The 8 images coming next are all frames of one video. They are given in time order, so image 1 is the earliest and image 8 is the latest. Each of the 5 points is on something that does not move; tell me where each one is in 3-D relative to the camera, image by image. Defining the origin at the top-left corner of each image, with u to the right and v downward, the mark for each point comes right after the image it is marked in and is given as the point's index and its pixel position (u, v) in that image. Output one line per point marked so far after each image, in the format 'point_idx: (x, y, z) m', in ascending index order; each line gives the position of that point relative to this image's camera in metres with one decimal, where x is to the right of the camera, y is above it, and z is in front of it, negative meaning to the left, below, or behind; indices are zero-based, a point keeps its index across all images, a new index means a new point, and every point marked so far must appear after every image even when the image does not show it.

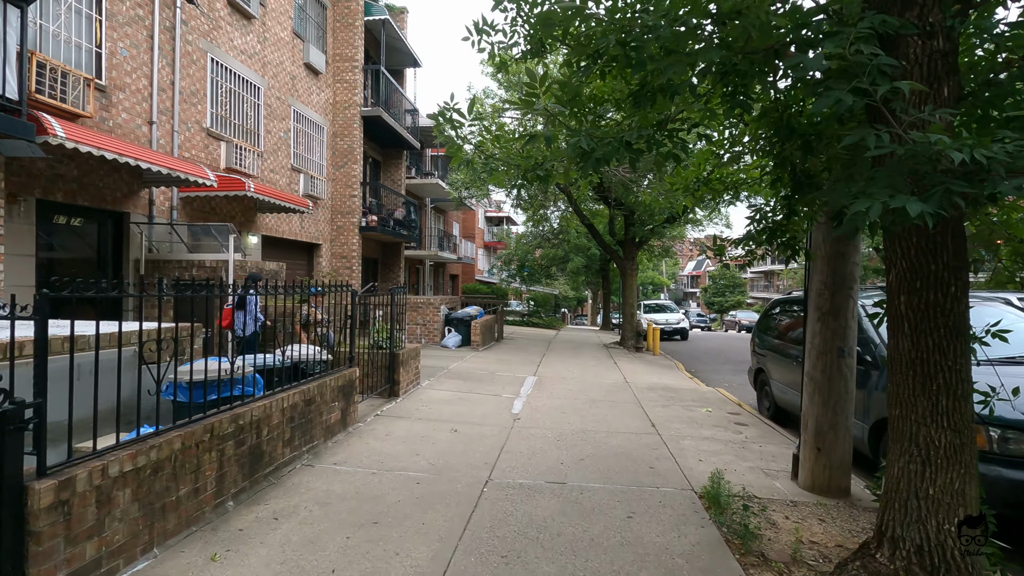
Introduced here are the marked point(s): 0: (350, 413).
0: (-1.8, -1.4, +5.8) m
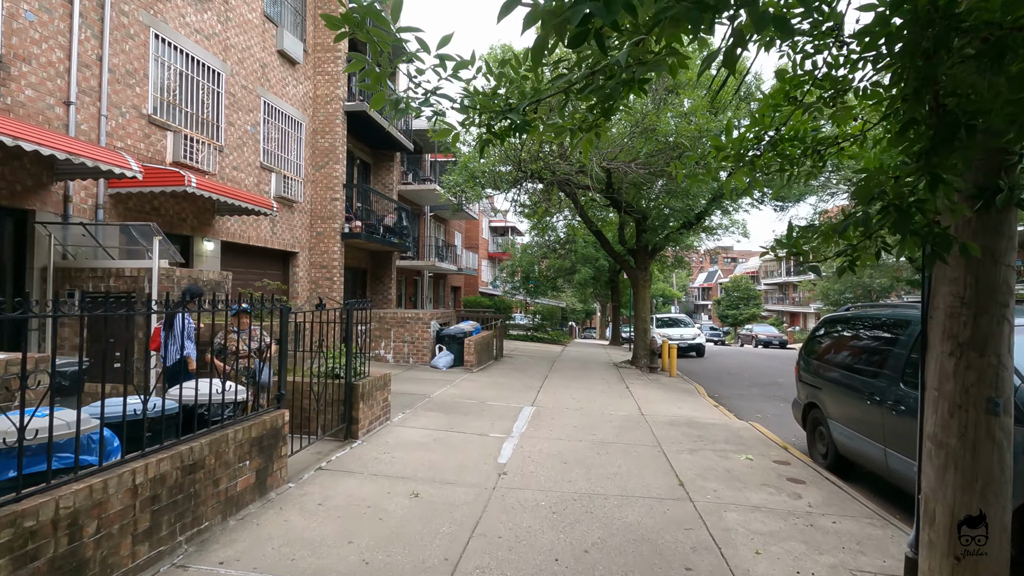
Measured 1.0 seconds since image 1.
0: (-1.9, -1.5, +4.3) m
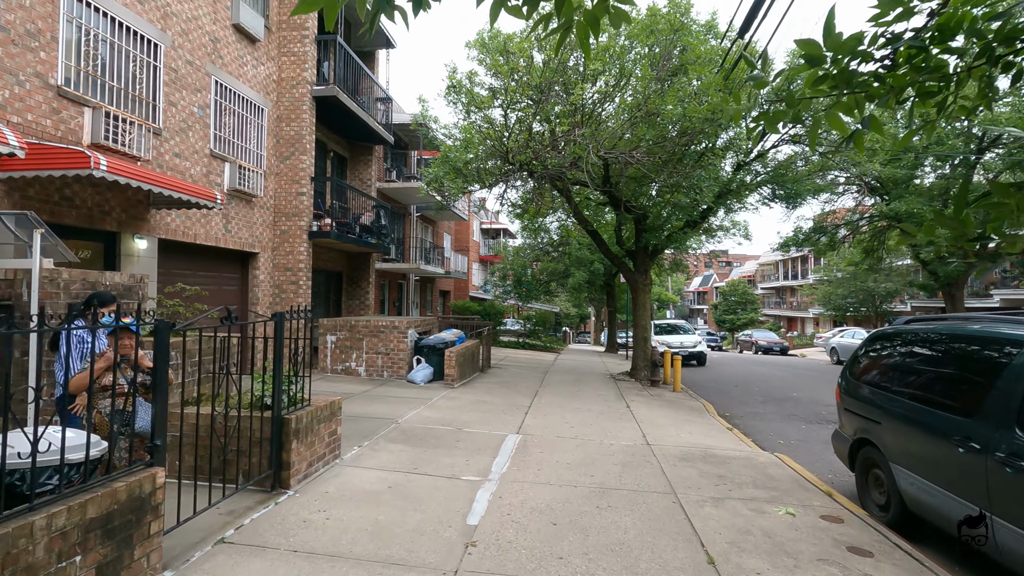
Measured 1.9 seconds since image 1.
0: (-2.1, -1.5, +3.0) m
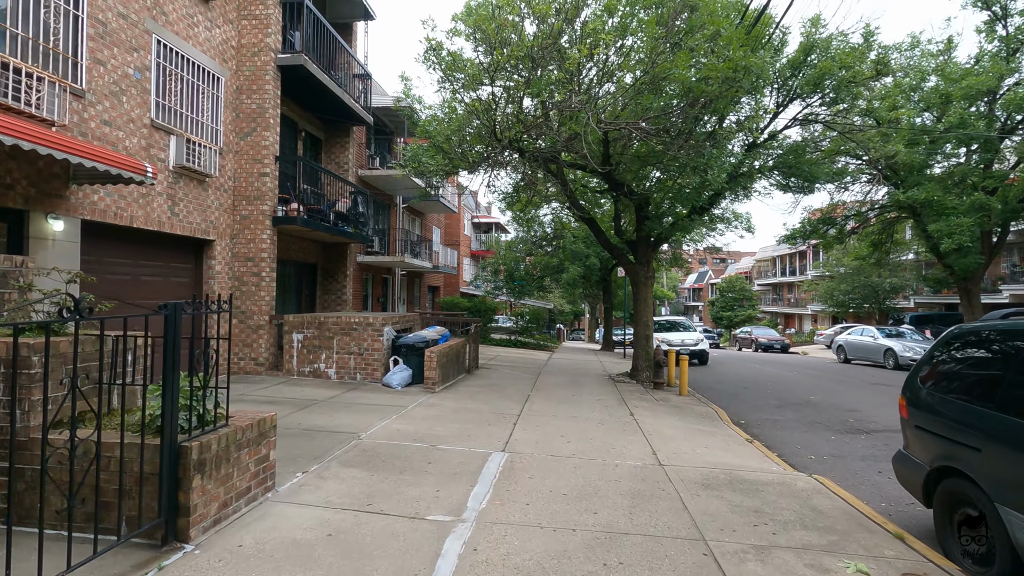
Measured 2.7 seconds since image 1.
0: (-2.2, -1.4, +1.8) m
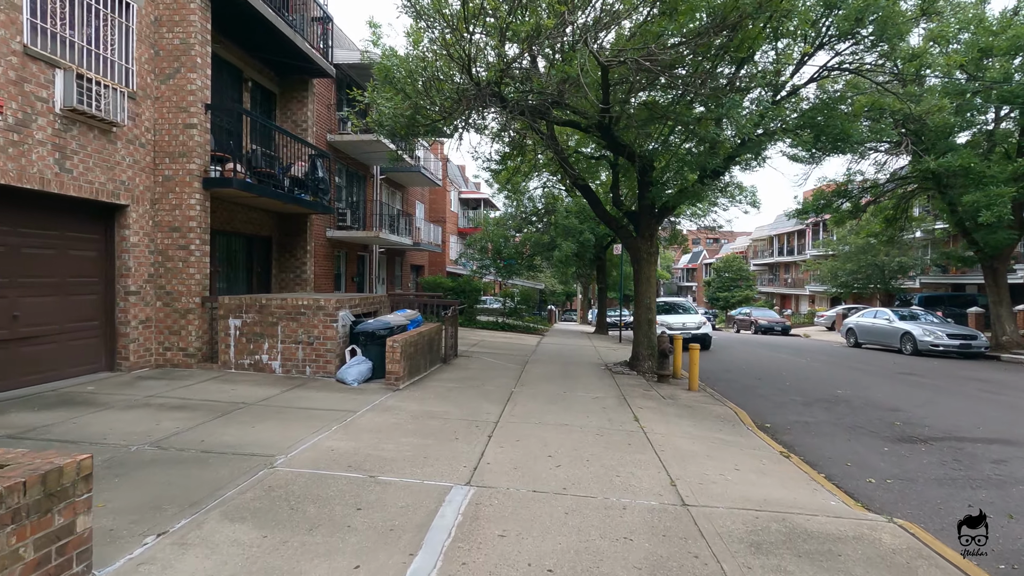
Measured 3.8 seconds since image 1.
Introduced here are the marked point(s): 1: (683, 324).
0: (-2.4, -1.4, +0.1) m
1: (+5.4, -1.1, +17.0) m
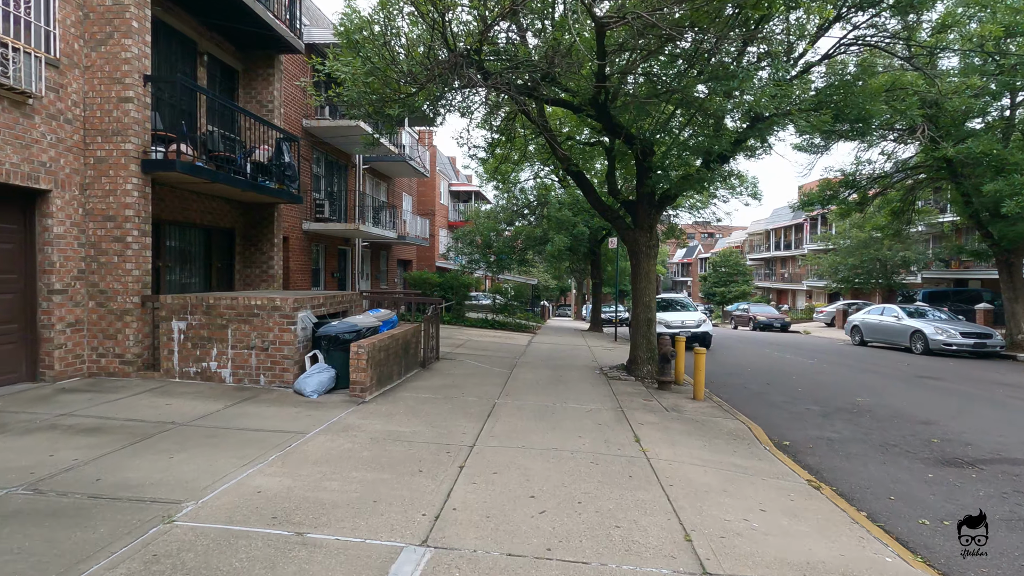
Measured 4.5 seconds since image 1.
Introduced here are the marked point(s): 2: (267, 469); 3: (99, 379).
0: (-2.6, -1.4, -0.9) m
1: (+5.1, -1.0, +16.0) m
2: (-2.0, -1.5, +4.4) m
3: (-5.6, -1.2, +7.3) m
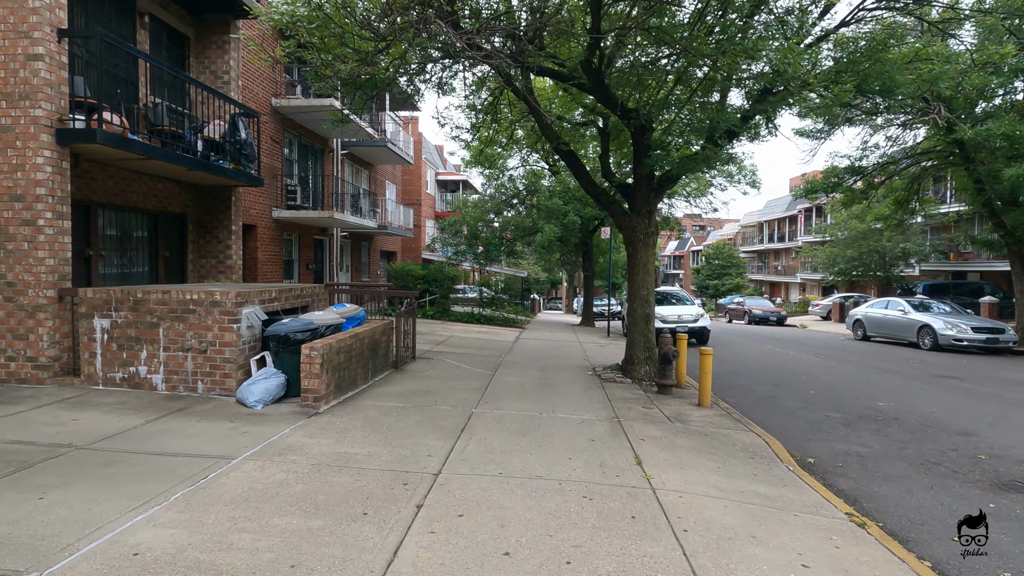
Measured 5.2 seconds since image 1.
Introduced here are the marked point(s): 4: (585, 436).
0: (-2.7, -1.4, -2.0) m
1: (+4.7, -0.8, +15.1) m
2: (-2.2, -1.4, +3.4) m
3: (-5.9, -1.1, +6.2) m
4: (+0.8, -1.5, +5.5) m
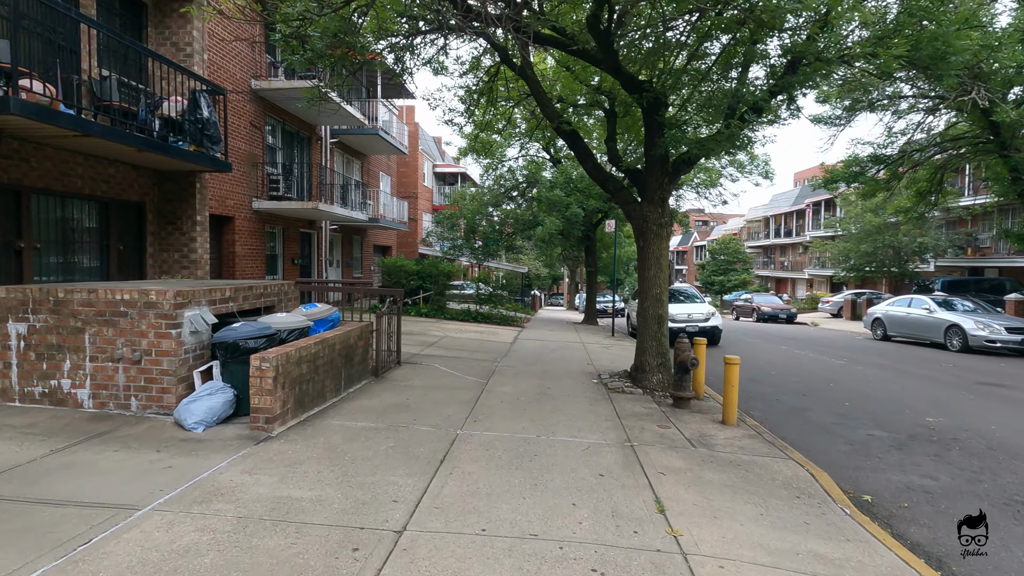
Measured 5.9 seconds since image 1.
0: (-2.8, -1.5, -3.0) m
1: (+4.7, -0.7, +14.1) m
2: (-2.3, -1.5, +2.4) m
3: (-5.9, -1.1, +5.2) m
4: (+0.7, -1.5, +4.5) m
